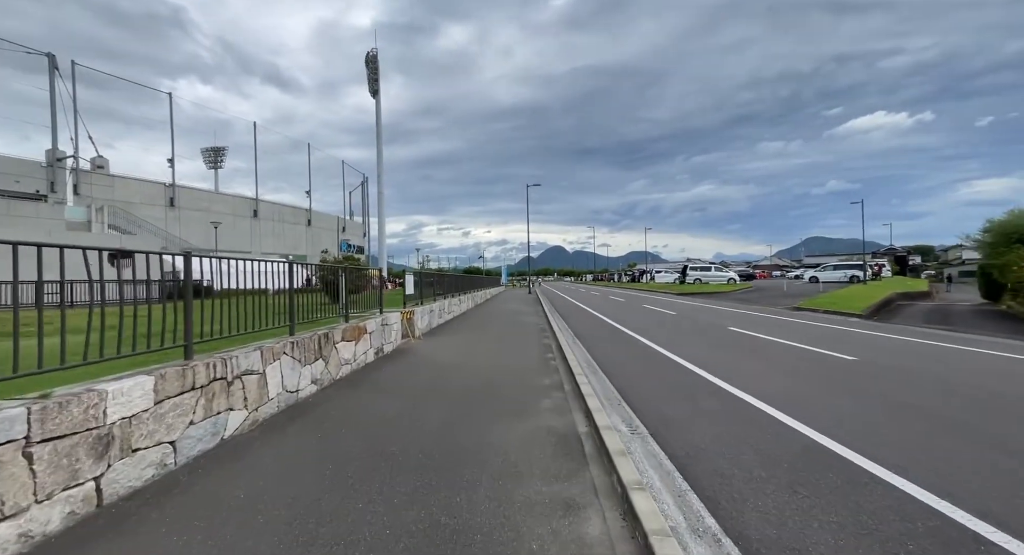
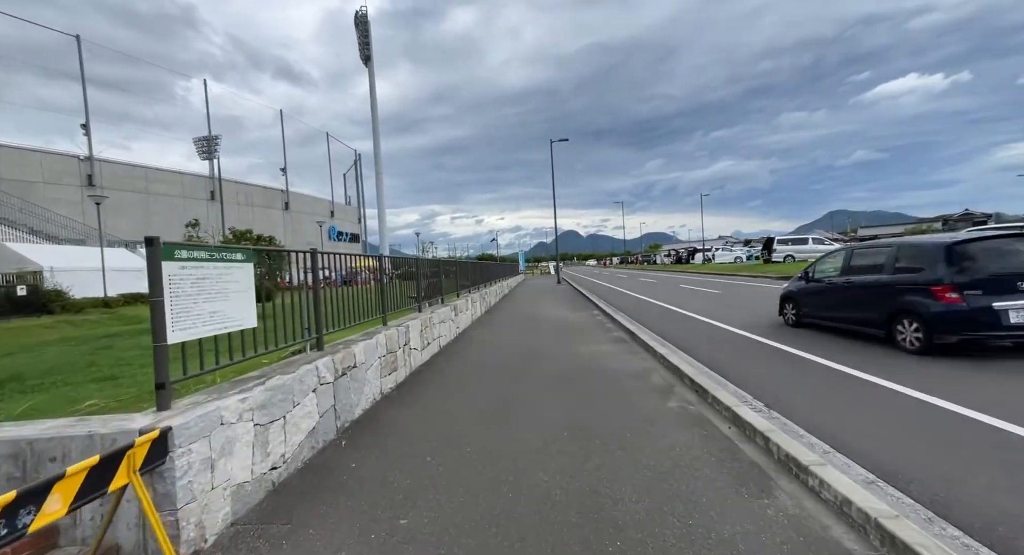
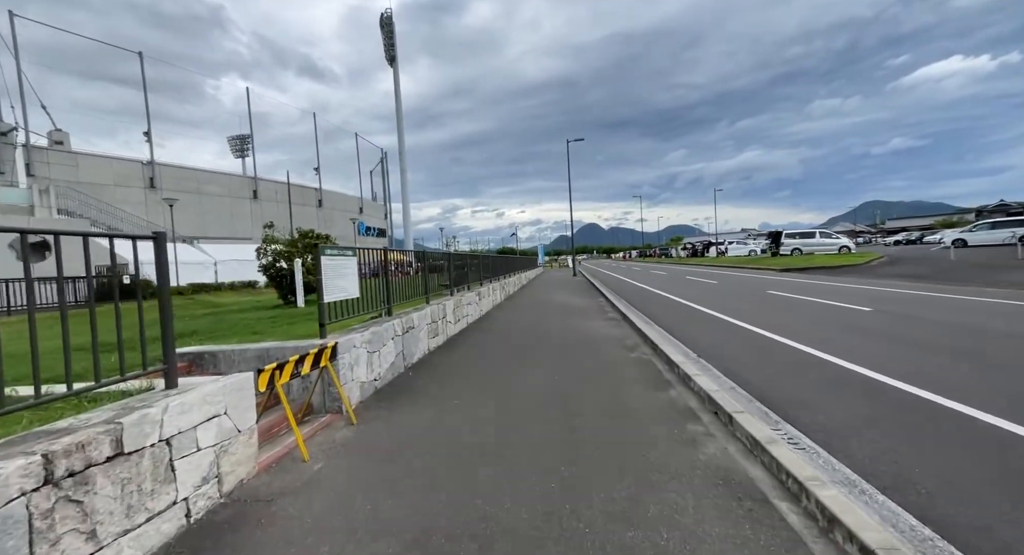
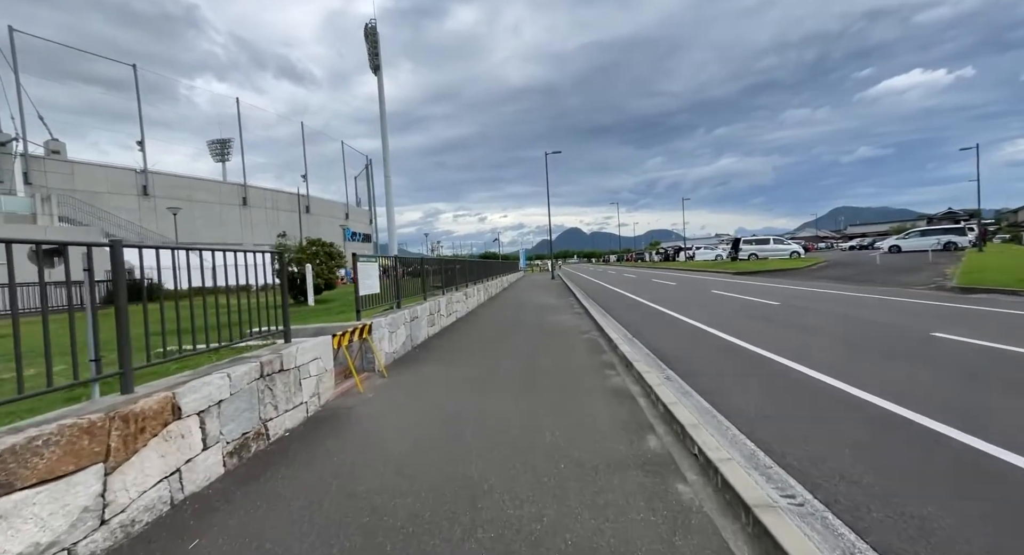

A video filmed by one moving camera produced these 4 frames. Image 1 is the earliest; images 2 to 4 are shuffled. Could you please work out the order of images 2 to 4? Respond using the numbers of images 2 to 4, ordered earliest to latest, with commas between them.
4, 3, 2
